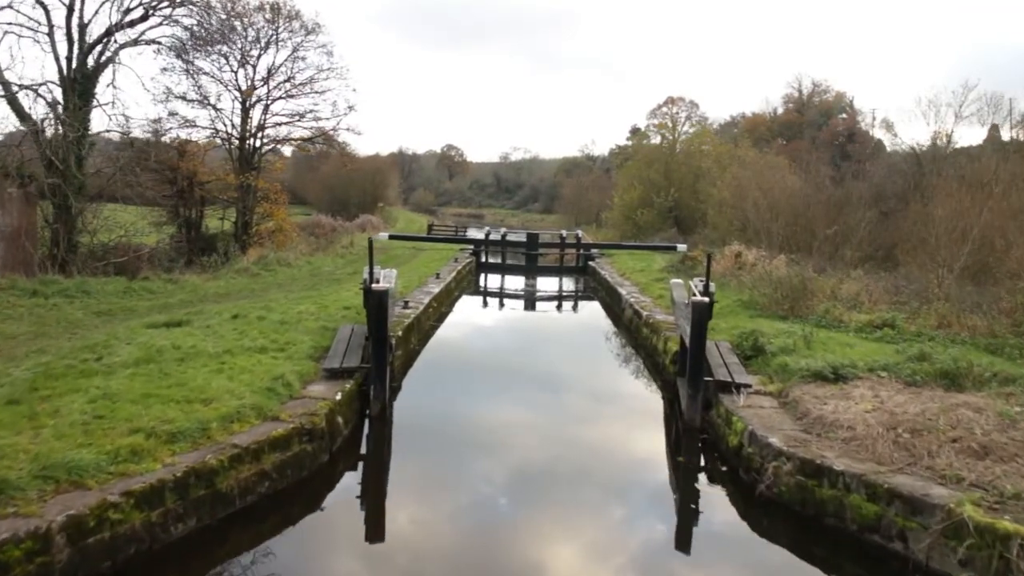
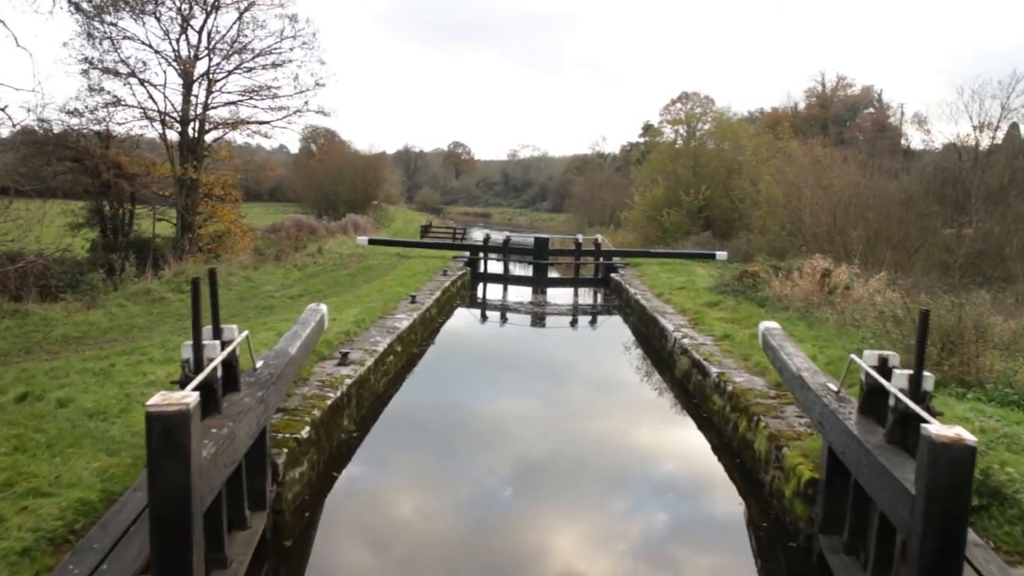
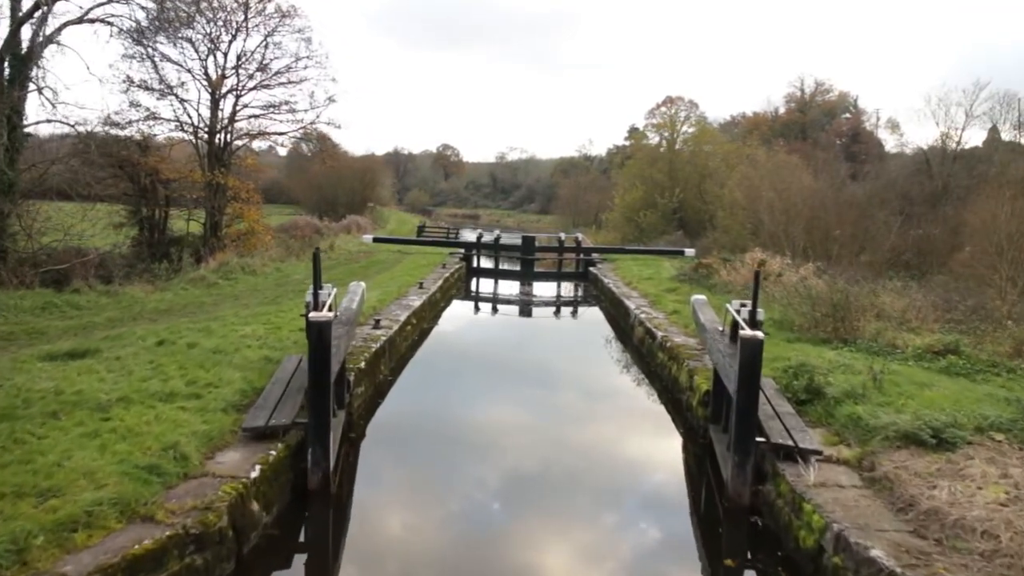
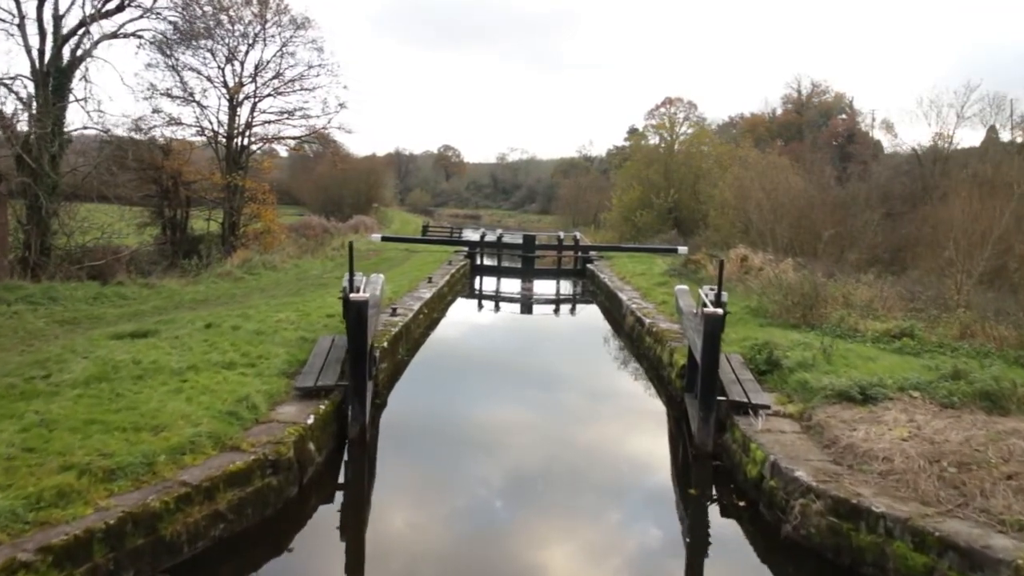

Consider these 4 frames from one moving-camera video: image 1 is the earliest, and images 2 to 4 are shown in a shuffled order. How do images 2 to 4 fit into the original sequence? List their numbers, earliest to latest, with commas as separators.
4, 3, 2
